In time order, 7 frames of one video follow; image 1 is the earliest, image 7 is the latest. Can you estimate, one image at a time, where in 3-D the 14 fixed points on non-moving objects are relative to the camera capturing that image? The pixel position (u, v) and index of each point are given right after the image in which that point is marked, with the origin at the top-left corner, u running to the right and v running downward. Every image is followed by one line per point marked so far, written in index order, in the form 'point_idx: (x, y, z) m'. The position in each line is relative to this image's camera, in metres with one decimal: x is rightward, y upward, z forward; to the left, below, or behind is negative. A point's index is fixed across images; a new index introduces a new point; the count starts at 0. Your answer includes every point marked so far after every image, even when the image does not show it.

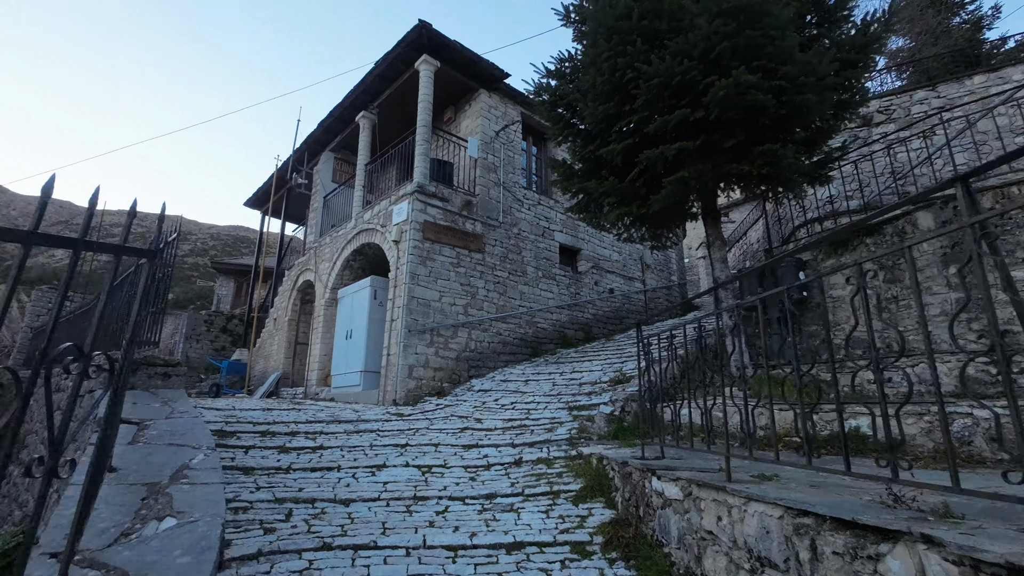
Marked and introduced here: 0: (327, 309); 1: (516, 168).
0: (-4.1, -0.5, +10.8) m
1: (+0.1, +2.6, +10.7) m
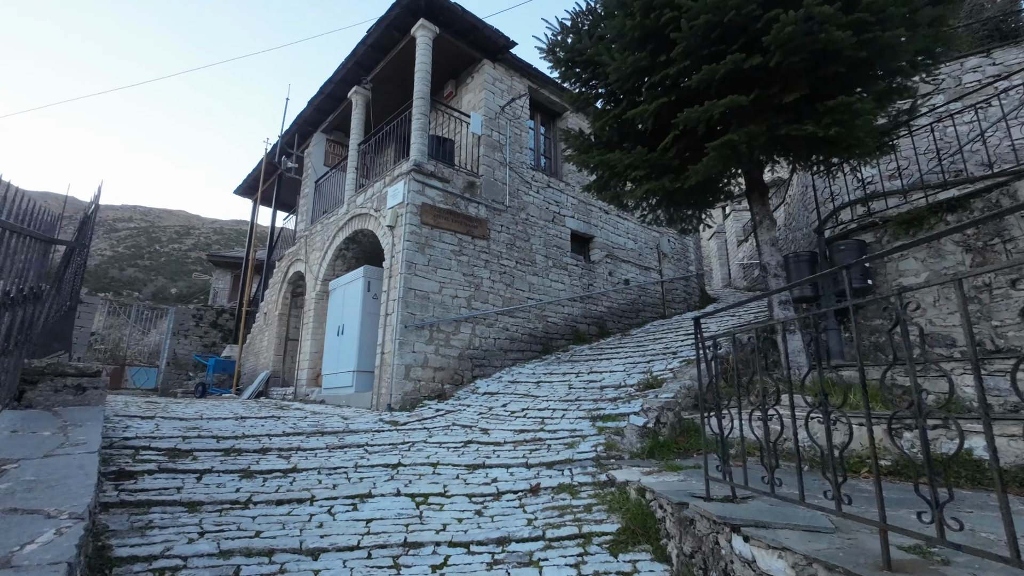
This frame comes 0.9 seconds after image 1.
0: (-3.9, -0.3, +9.9) m
1: (+0.2, +2.8, +9.7) m
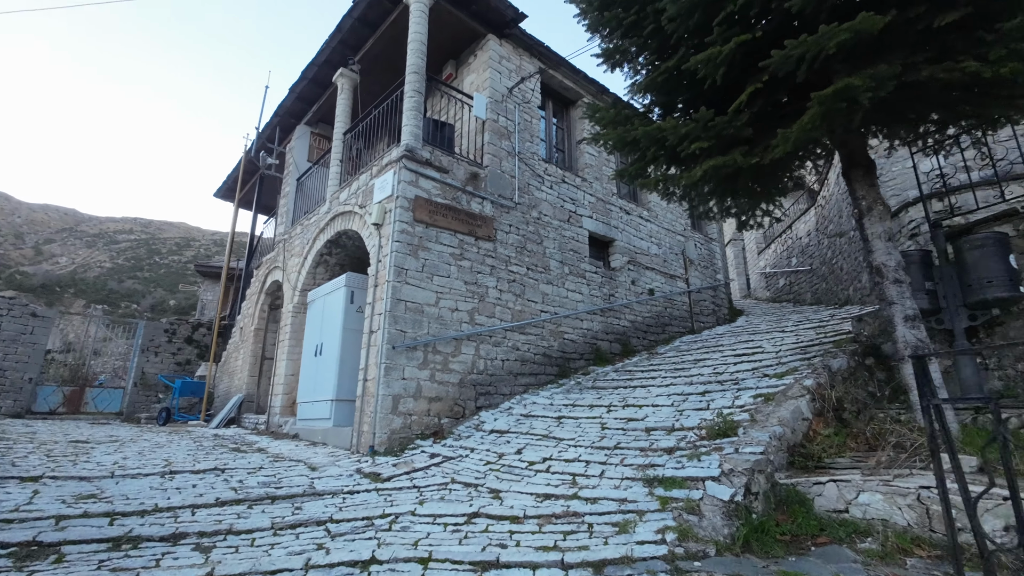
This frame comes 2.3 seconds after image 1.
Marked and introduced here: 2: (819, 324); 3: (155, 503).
0: (-3.8, -0.5, +8.5) m
1: (+0.4, +2.6, +8.4) m
2: (+4.6, -0.6, +7.3) m
3: (-2.6, -1.6, +3.6) m
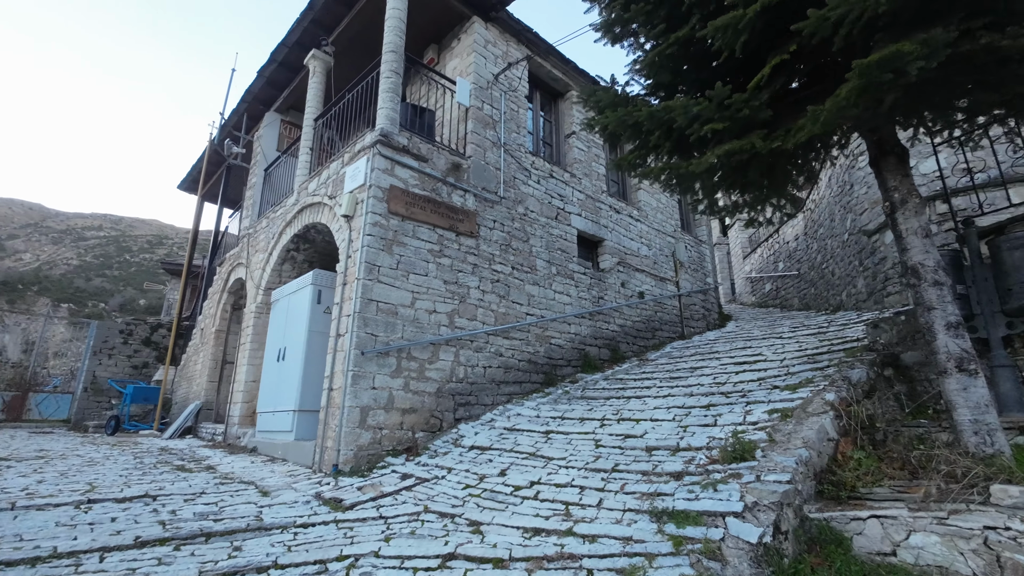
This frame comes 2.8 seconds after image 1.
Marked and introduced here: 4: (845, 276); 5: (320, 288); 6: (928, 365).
0: (-4.1, -0.5, +7.8) m
1: (+0.1, +2.6, +7.9) m
2: (+4.4, -0.6, +6.9) m
3: (-2.7, -1.5, +2.9) m
4: (+6.7, +0.2, +9.8) m
5: (-2.6, 0.0, +6.5) m
6: (+3.6, -0.7, +4.3) m
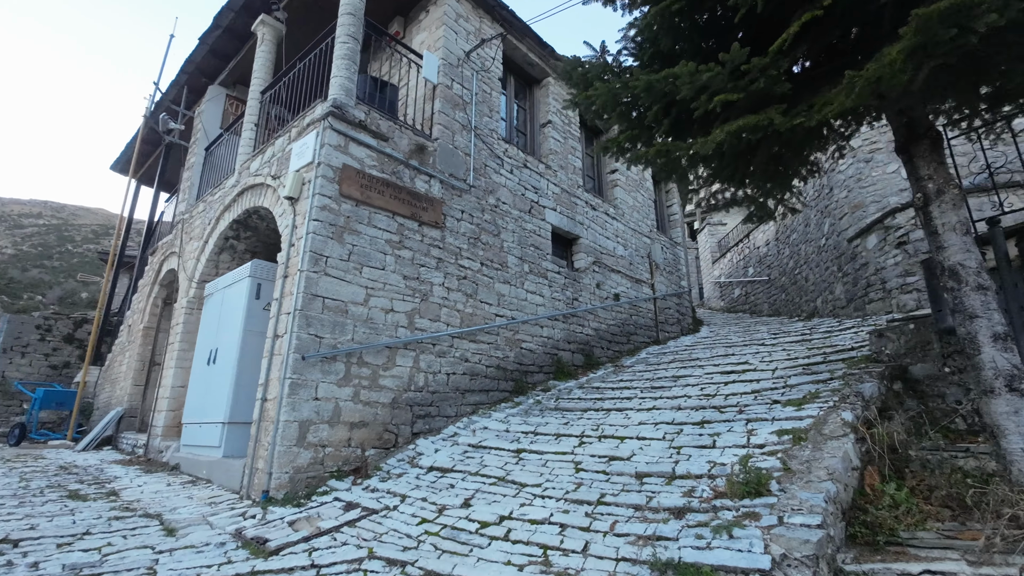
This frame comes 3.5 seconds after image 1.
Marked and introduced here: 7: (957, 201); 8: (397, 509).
0: (-4.5, -0.4, +6.9) m
1: (-0.3, +2.6, +7.2) m
2: (+3.9, -0.7, +6.6) m
3: (-2.9, -1.4, +2.1) m
4: (+6.1, +0.1, +9.6) m
5: (-2.9, +0.1, +5.6) m
6: (+3.4, -0.7, +3.9) m
7: (+2.7, +0.5, +2.9) m
8: (-0.9, -1.7, +3.6) m
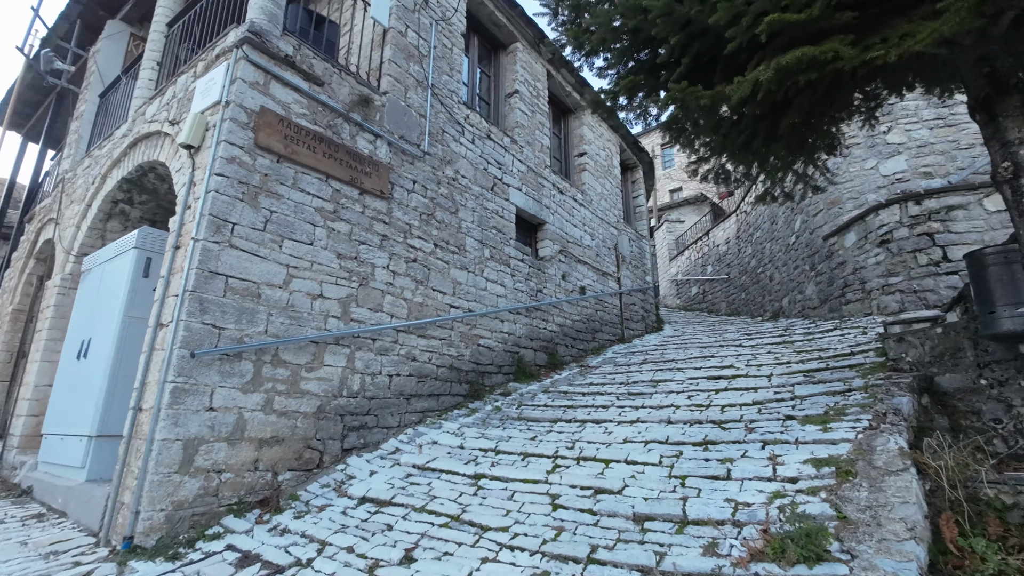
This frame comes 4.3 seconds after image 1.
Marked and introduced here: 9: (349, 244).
0: (-5.0, -0.1, +5.5) m
1: (-0.7, +2.8, +6.3) m
2: (+3.4, -0.7, +6.0) m
3: (-2.9, -1.3, +0.9) m
4: (+5.2, +0.1, +9.2) m
5: (-3.3, +0.3, +4.4) m
6: (+3.1, -0.7, +3.3) m
7: (+2.5, +0.5, +2.3) m
8: (-1.1, -1.5, +2.7) m
9: (-1.5, +0.4, +4.5) m
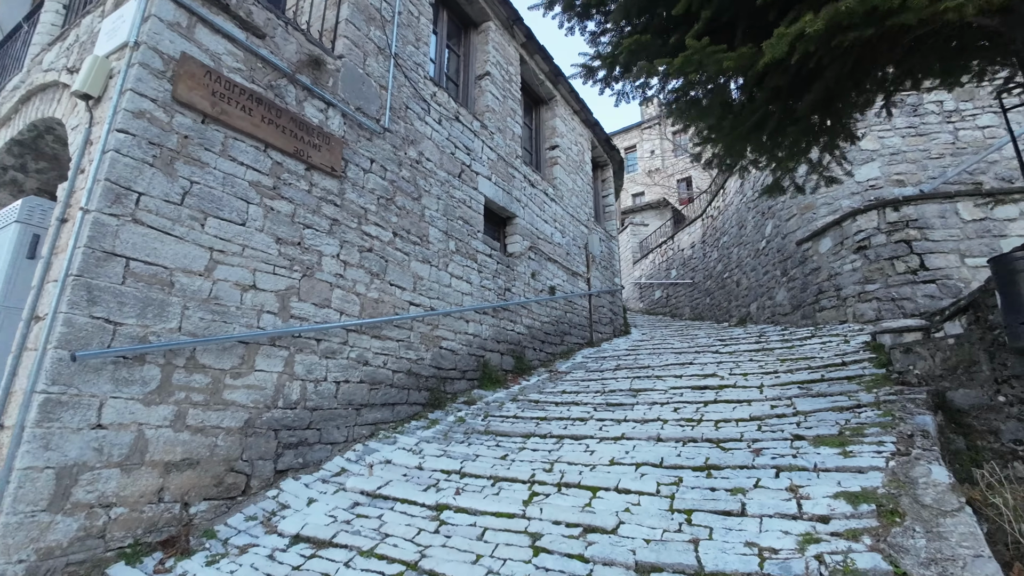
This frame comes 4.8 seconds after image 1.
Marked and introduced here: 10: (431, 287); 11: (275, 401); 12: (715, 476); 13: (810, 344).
0: (-5.3, +0.1, +4.5) m
1: (-1.1, +2.8, +5.6) m
2: (+3.0, -0.7, +5.8) m
3: (-2.9, -1.2, +0.1) m
4: (+4.6, 0.0, +9.1) m
5: (-3.5, +0.4, +3.6) m
6: (+3.0, -0.8, +3.0) m
7: (+2.5, +0.5, +1.9) m
8: (-1.2, -1.5, +2.0) m
9: (-1.7, +0.5, +3.8) m
10: (-0.8, 0.0, +5.1) m
11: (-1.7, -0.8, +3.5) m
12: (+1.1, -1.0, +2.7) m
13: (+3.4, -0.6, +5.6) m
